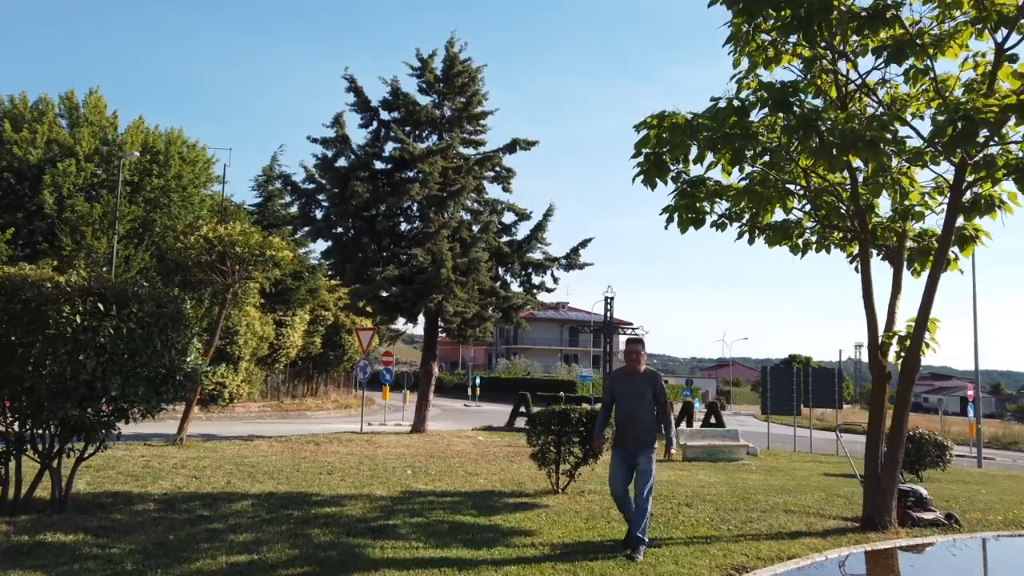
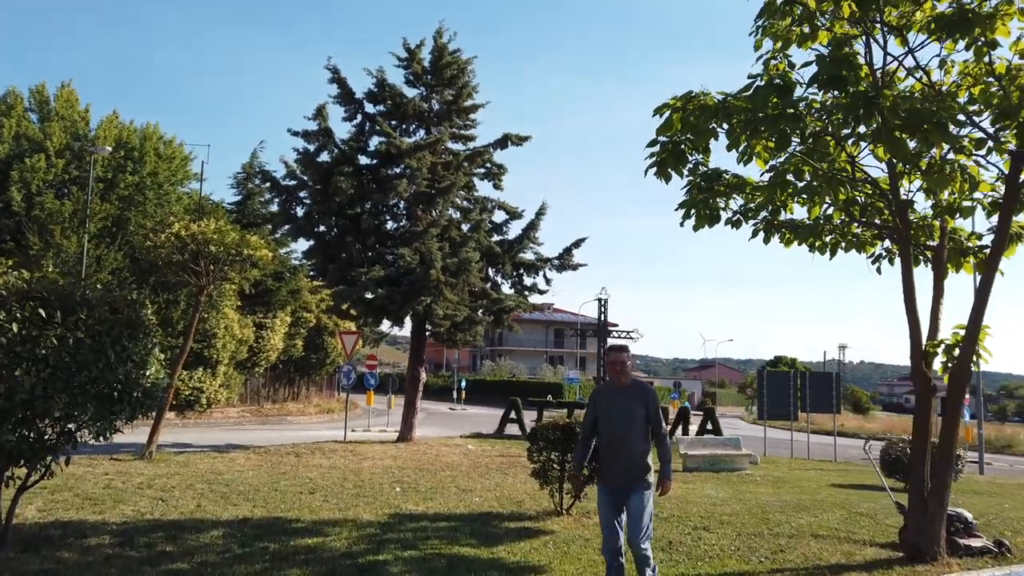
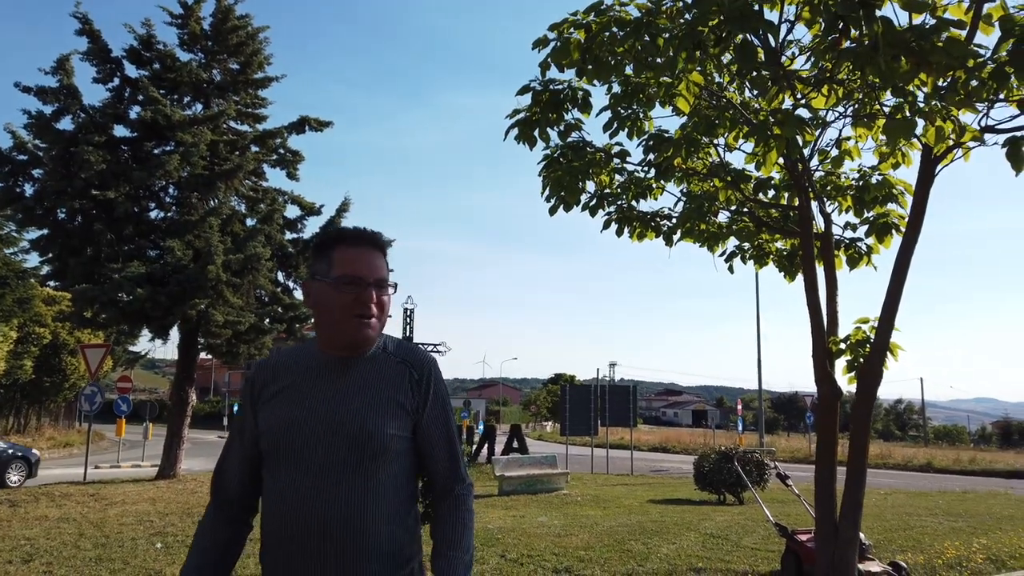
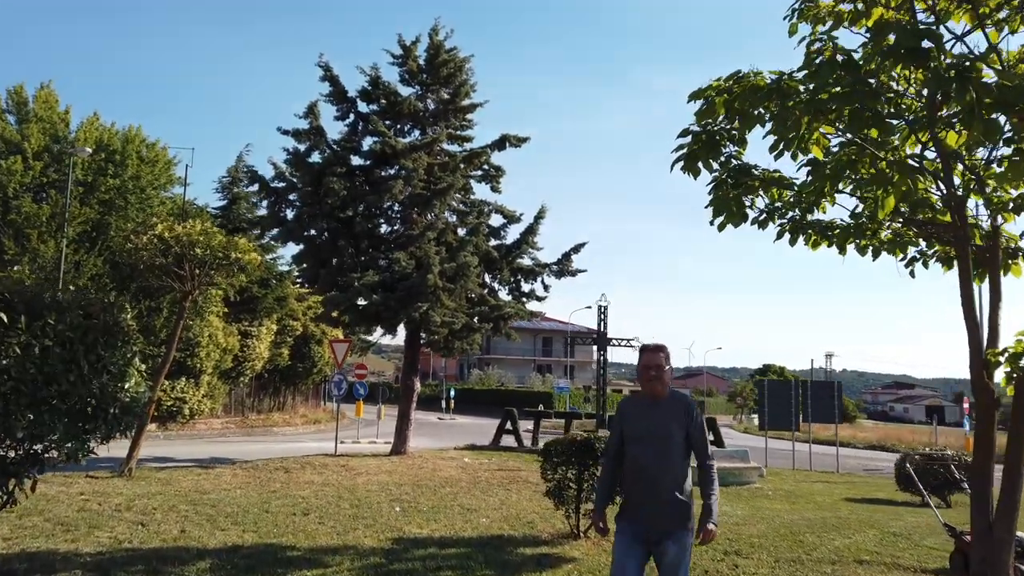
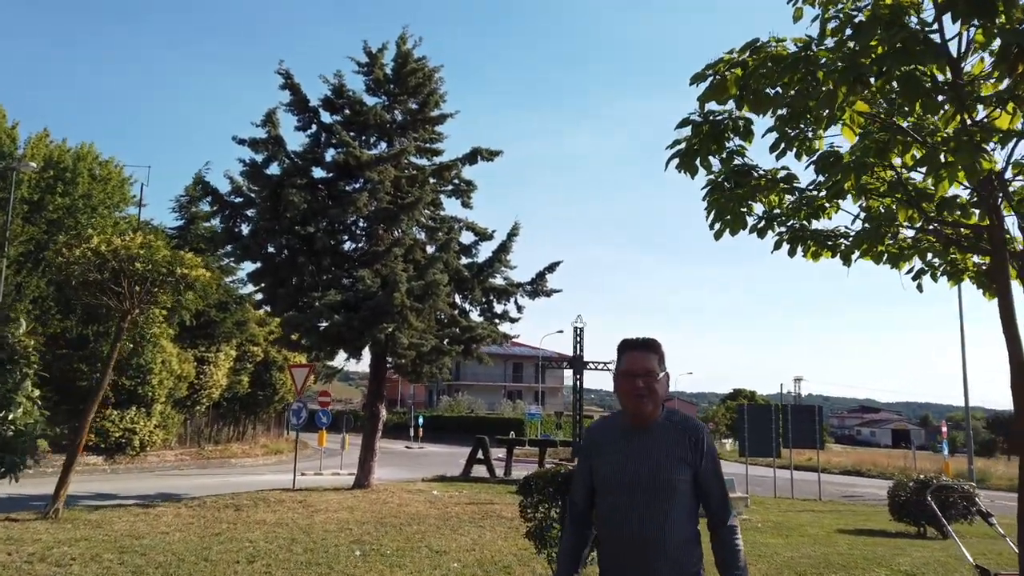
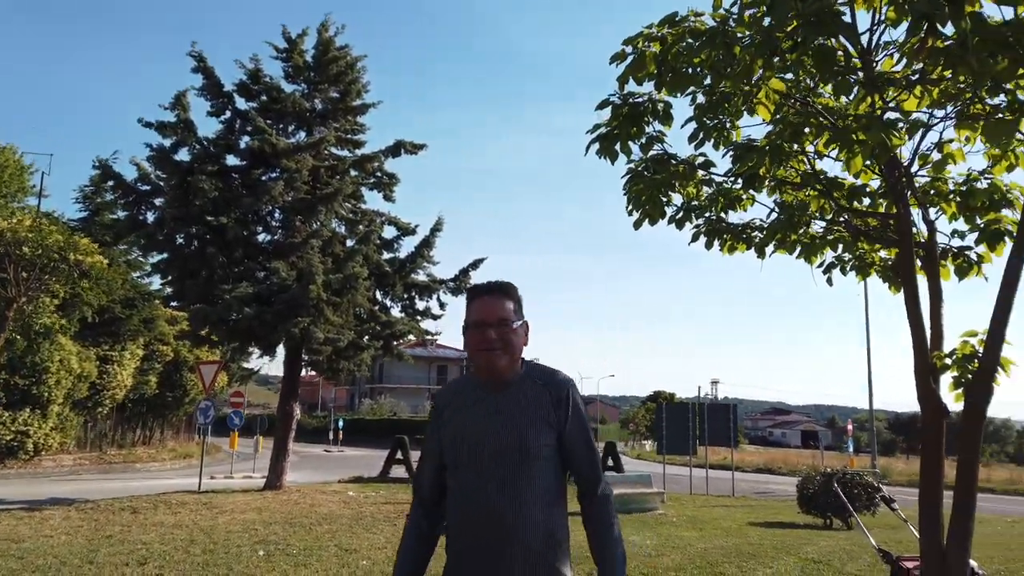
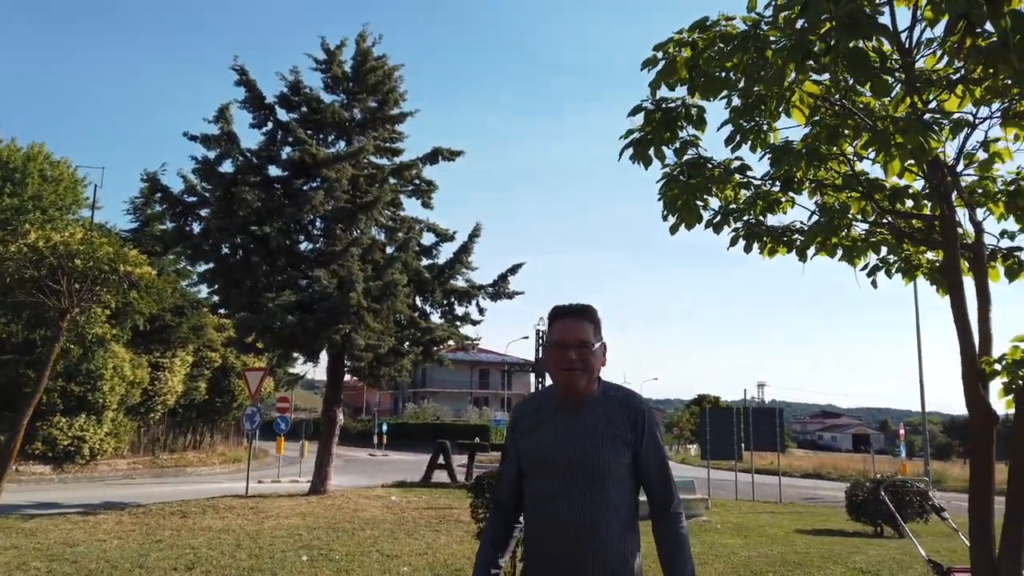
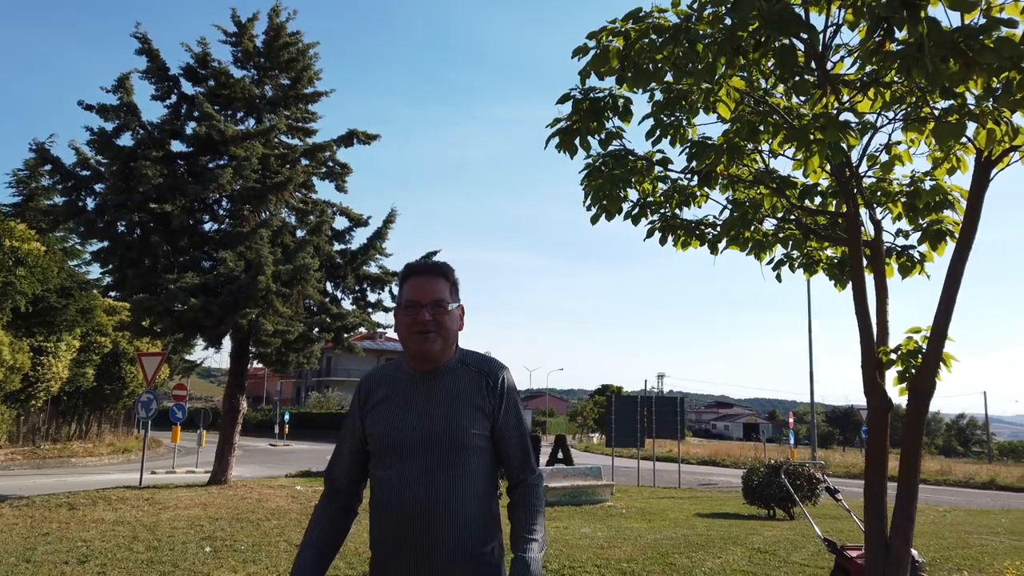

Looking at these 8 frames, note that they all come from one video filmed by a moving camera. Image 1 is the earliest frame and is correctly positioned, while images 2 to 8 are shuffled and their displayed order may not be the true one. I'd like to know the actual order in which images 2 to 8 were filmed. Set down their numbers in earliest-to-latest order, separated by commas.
2, 4, 5, 7, 6, 8, 3
